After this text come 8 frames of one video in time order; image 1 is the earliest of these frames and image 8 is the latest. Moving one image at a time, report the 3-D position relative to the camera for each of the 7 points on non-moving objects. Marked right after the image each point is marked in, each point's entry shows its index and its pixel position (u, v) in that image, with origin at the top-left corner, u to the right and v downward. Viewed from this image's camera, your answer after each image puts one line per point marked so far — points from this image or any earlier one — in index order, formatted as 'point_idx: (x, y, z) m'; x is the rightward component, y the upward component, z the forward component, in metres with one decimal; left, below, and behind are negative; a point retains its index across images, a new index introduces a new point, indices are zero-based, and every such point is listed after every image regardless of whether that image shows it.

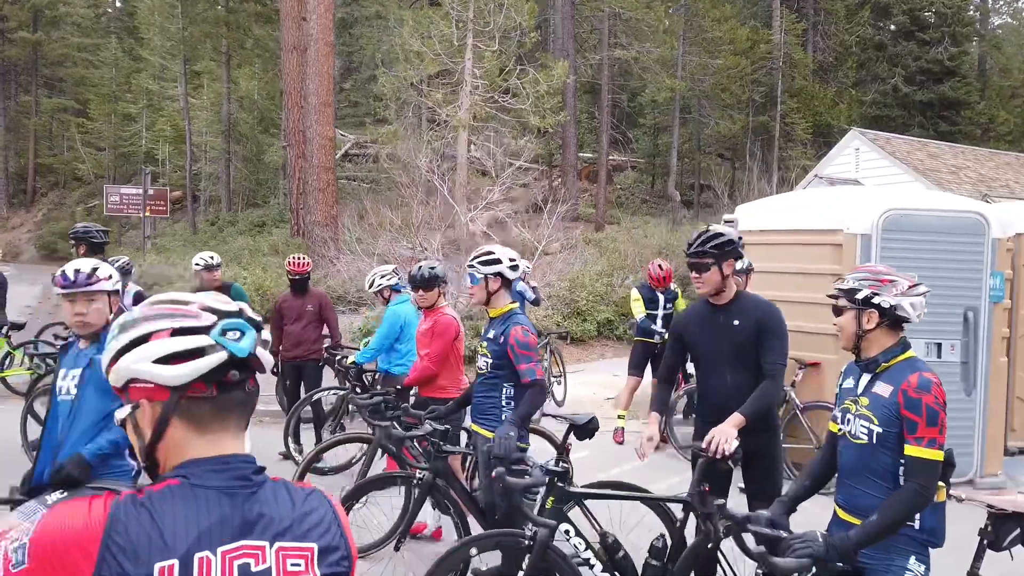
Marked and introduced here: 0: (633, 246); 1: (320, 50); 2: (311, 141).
0: (+2.8, +1.0, +17.6) m
1: (-4.1, +5.1, +16.0) m
2: (-4.4, +3.2, +16.6) m
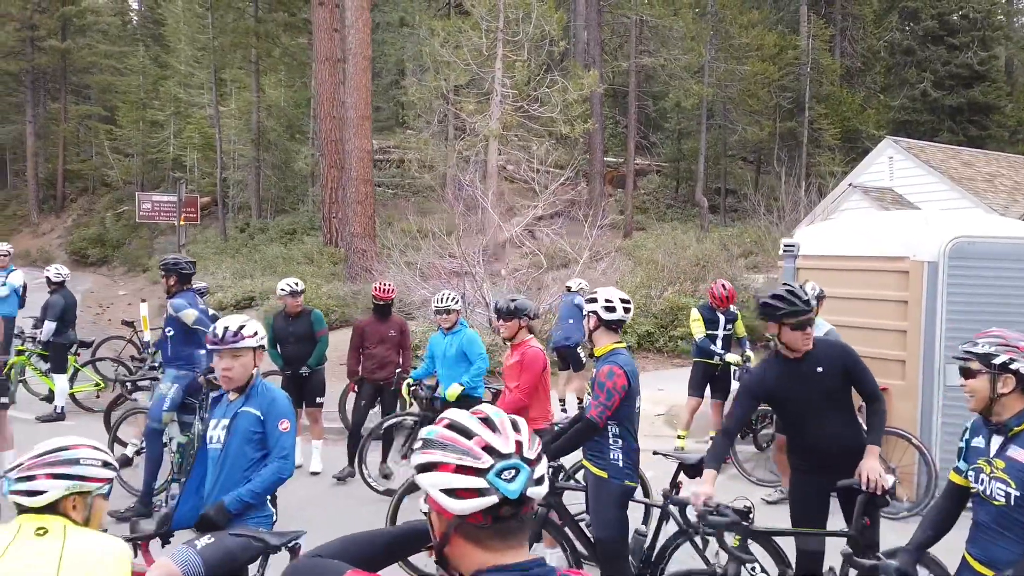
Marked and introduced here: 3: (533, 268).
0: (+3.7, +0.8, +17.6) m
1: (-3.3, +4.8, +16.3) m
2: (-3.6, +3.0, +16.9) m
3: (+0.3, +0.7, +13.4) m
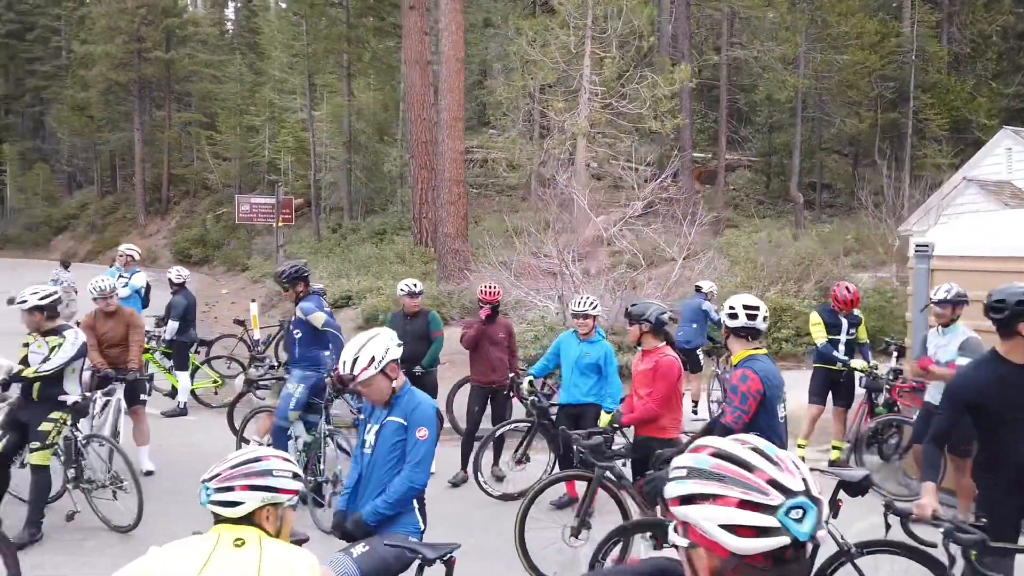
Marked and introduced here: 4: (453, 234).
0: (+5.8, +0.8, +17.1) m
1: (-1.3, +4.8, +16.4) m
2: (-1.6, +3.0, +17.1) m
3: (+2.0, +0.7, +13.2) m
4: (-1.3, +1.2, +17.1) m
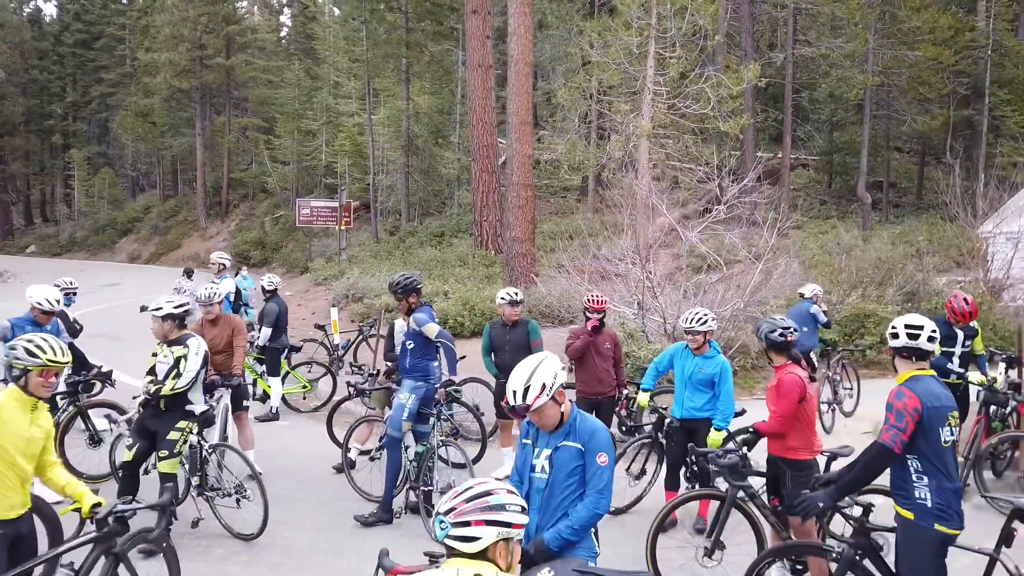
0: (+7.3, +0.7, +16.7) m
1: (+0.2, +4.7, +16.4) m
2: (0.0, +2.9, +17.1) m
3: (+3.3, +0.6, +13.0) m
4: (+0.2, +1.1, +17.1) m
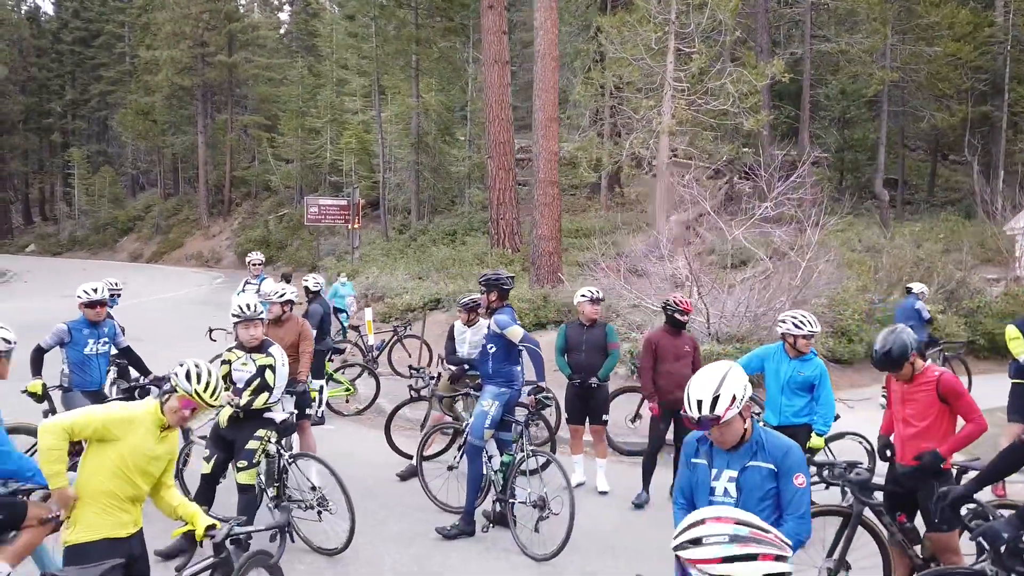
0: (+7.8, +0.7, +16.4) m
1: (+0.7, +4.8, +16.1) m
2: (+0.5, +2.9, +16.8) m
3: (+3.9, +0.6, +12.7) m
4: (+0.8, +1.1, +16.8) m
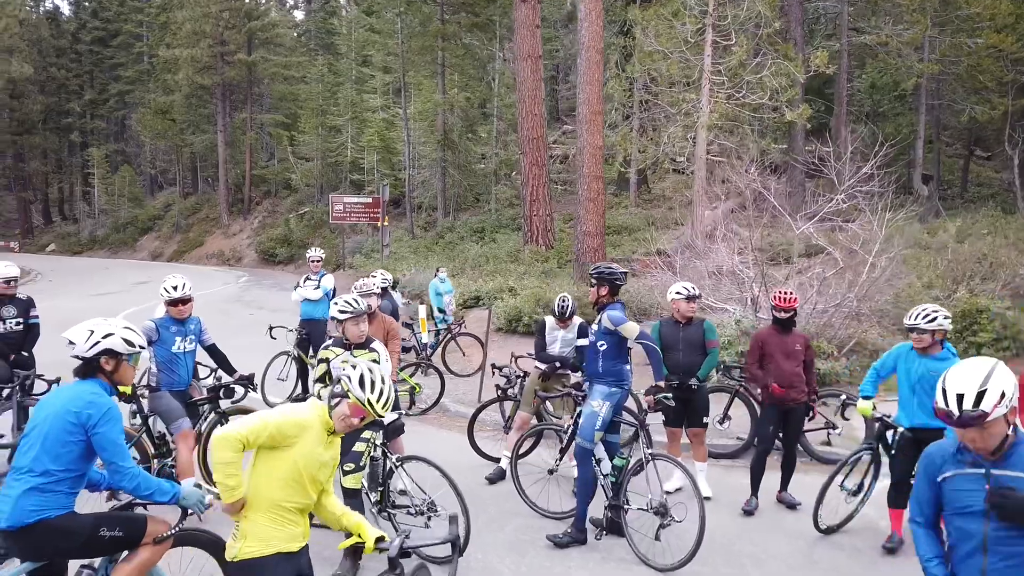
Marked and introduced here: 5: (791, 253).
0: (+8.8, +0.8, +16.0) m
1: (+1.7, +4.8, +15.8) m
2: (+1.5, +3.0, +16.5) m
3: (+4.8, +0.7, +12.4) m
4: (+1.7, +1.2, +16.5) m
5: (+4.6, +0.6, +12.4) m
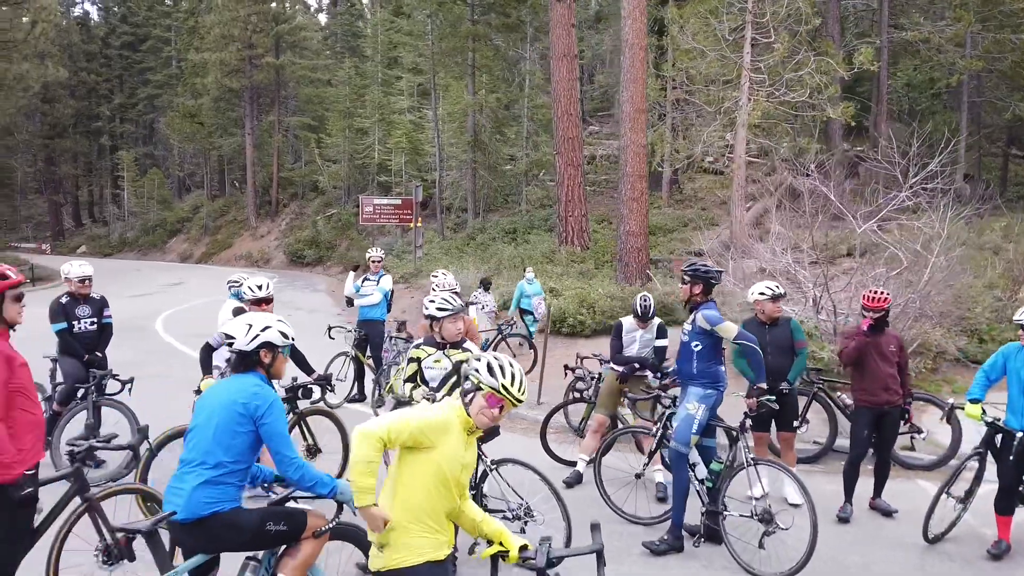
0: (+9.7, +0.8, +15.6) m
1: (+2.5, +4.8, +15.6) m
2: (+2.4, +3.0, +16.3) m
3: (+5.6, +0.6, +12.1) m
4: (+2.6, +1.2, +16.3) m
5: (+5.4, +0.6, +12.1) m
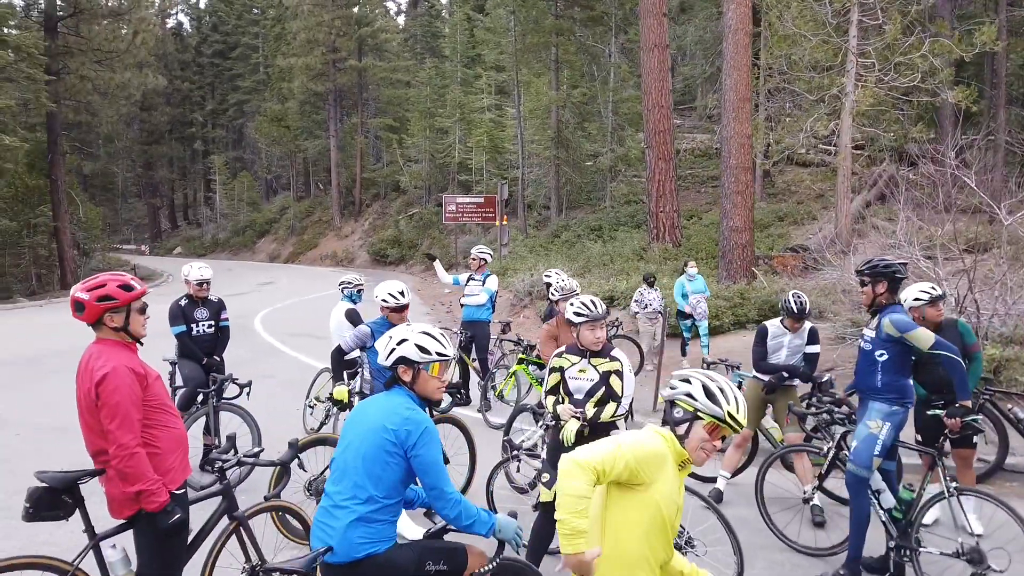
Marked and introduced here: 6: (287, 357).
0: (+11.6, +0.8, +14.1) m
1: (+4.5, +4.8, +14.8) m
2: (+4.4, +3.0, +15.5) m
3: (+7.1, +0.7, +11.0) m
4: (+4.6, +1.2, +15.5) m
5: (+7.0, +0.6, +11.1) m
6: (-3.9, -1.2, +13.0) m
